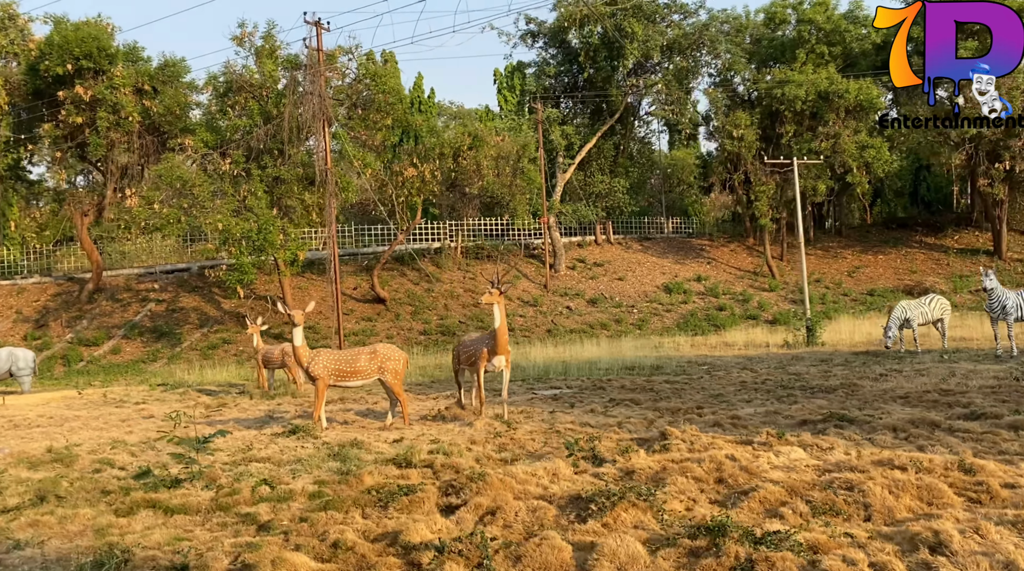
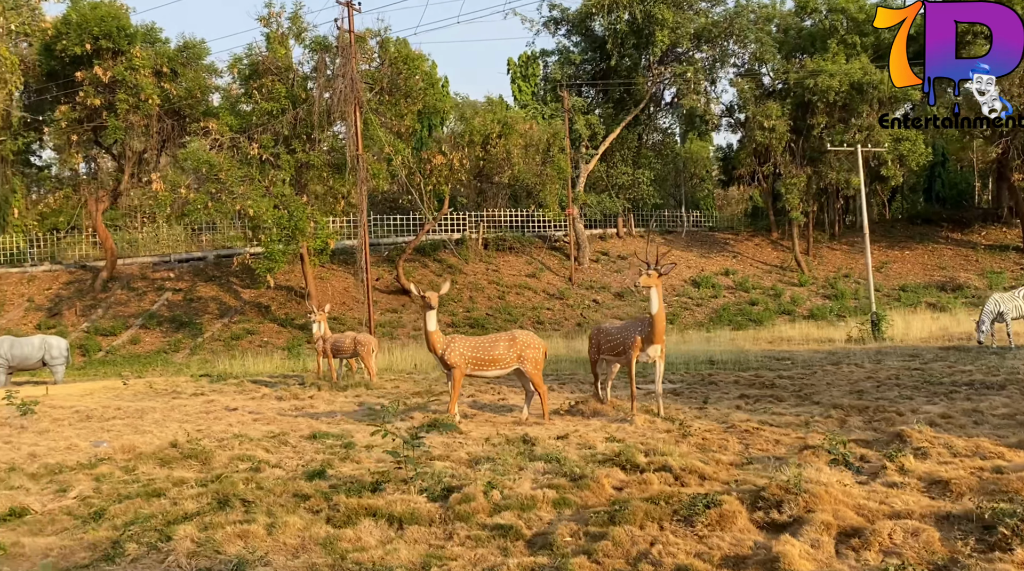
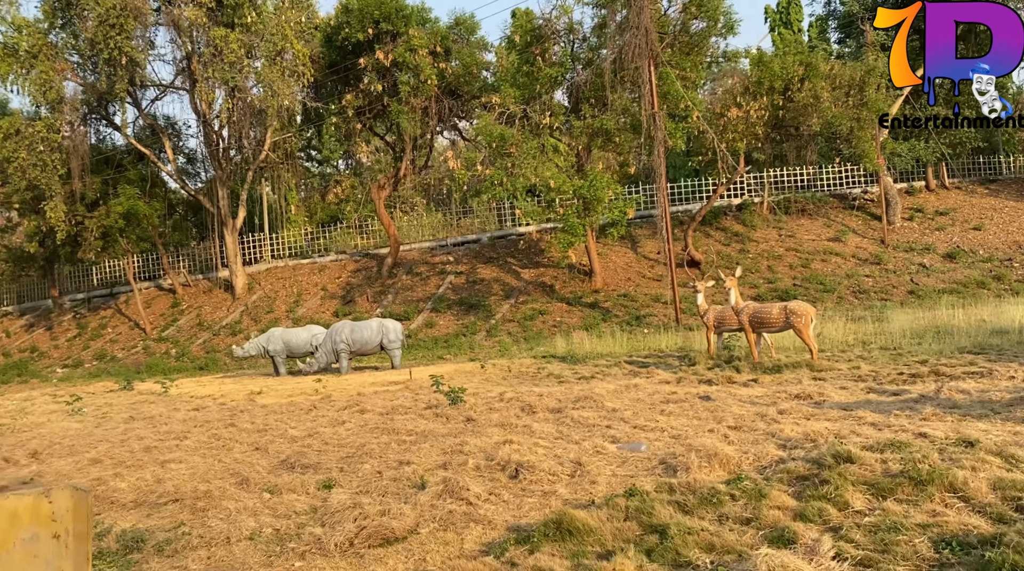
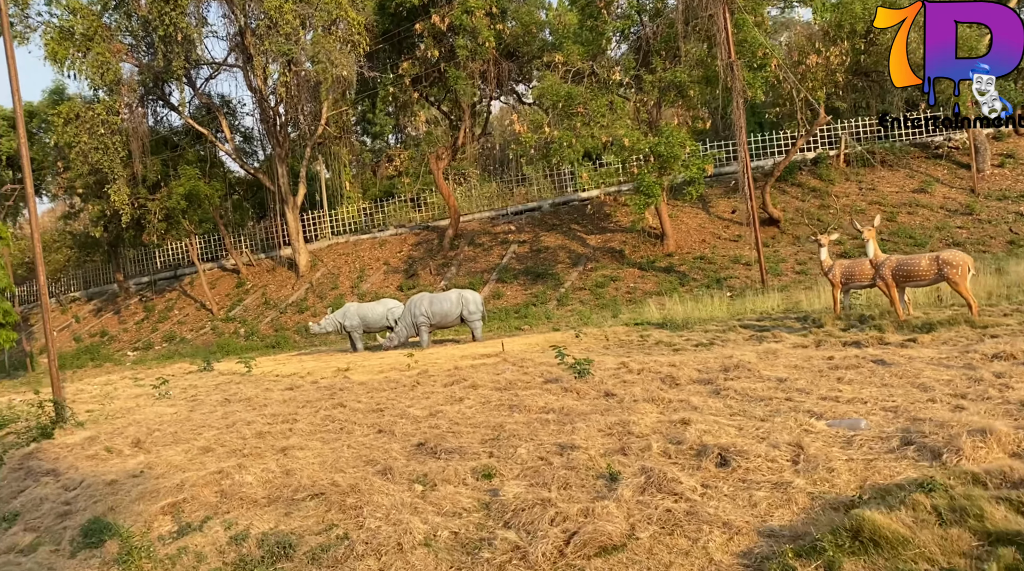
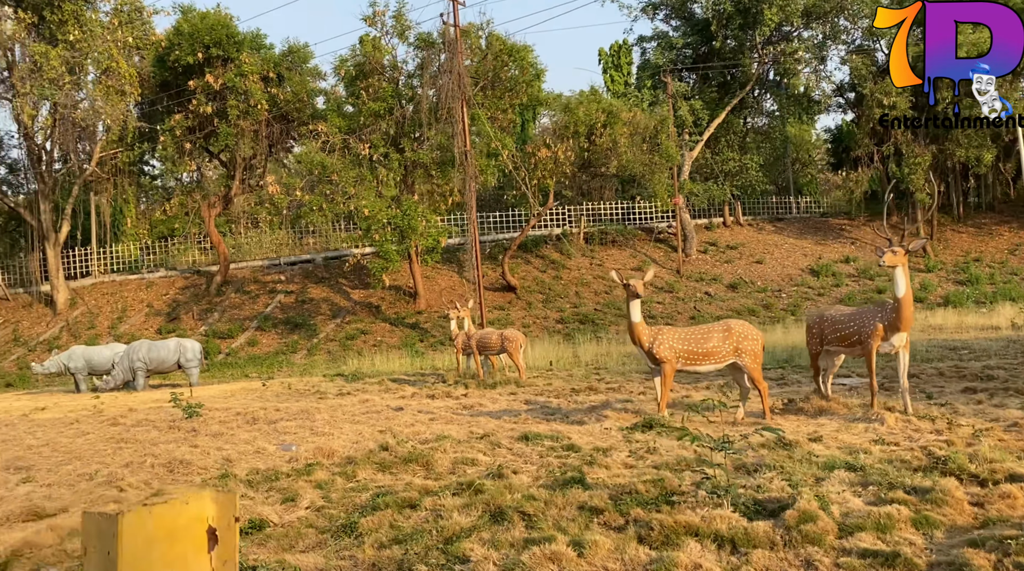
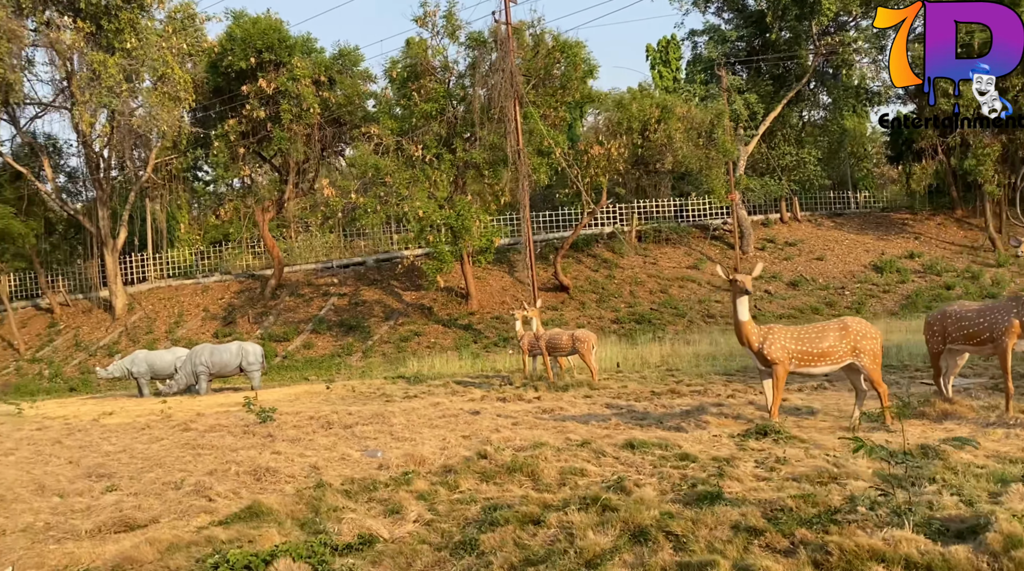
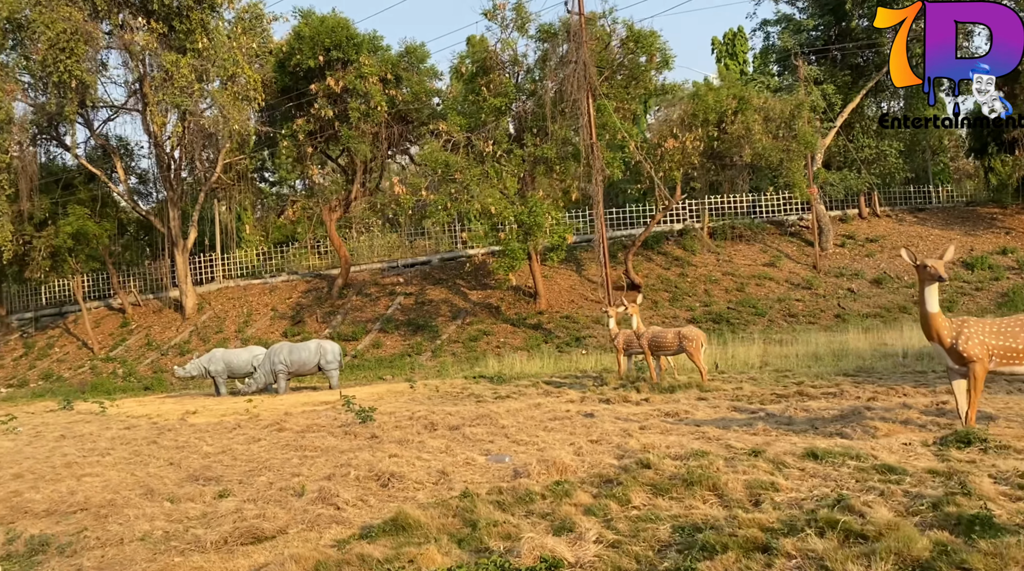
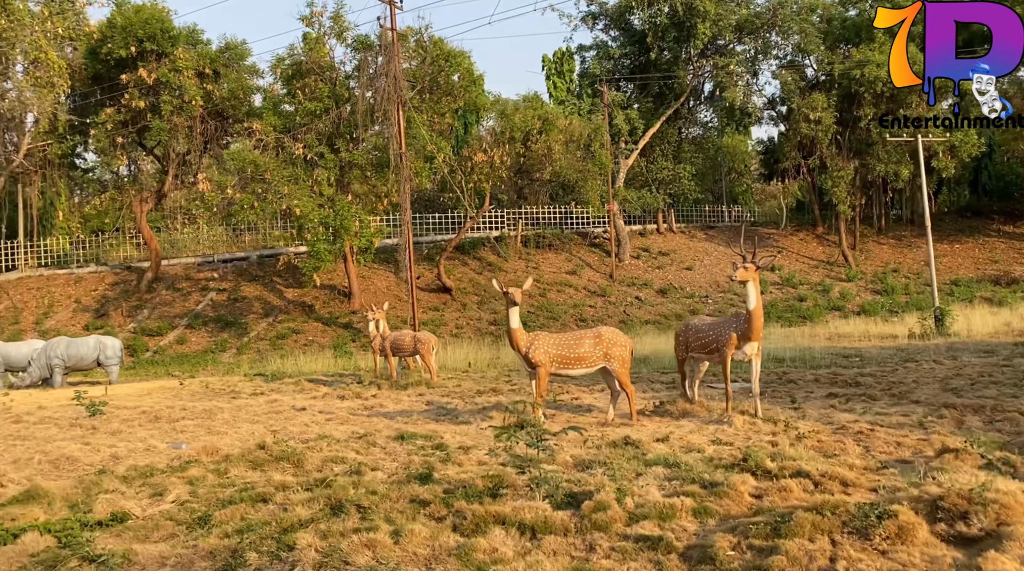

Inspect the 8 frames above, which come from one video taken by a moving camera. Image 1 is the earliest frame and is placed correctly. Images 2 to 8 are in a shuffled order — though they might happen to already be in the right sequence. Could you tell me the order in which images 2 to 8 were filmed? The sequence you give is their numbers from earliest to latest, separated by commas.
2, 8, 5, 6, 7, 3, 4
